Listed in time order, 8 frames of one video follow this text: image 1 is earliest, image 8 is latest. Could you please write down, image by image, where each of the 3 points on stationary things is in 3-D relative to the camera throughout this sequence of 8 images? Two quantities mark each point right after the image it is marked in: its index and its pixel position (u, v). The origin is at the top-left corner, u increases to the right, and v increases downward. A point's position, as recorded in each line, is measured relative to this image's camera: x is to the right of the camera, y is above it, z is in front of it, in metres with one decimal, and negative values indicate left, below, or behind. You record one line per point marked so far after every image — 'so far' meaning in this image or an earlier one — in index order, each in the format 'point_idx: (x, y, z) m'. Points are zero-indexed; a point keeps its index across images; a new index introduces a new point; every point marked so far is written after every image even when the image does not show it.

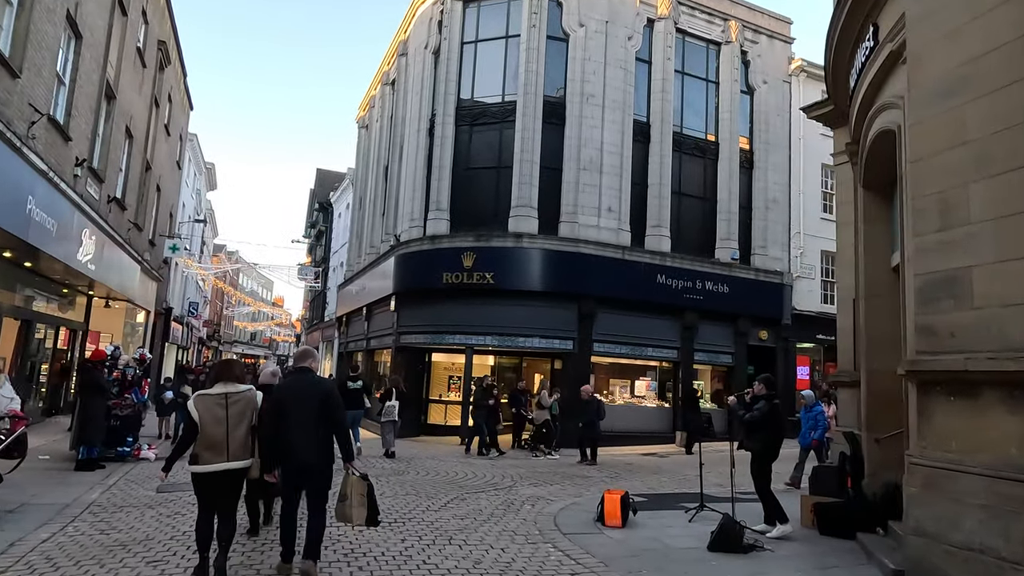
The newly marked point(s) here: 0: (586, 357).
0: (+2.0, -1.8, +17.2) m
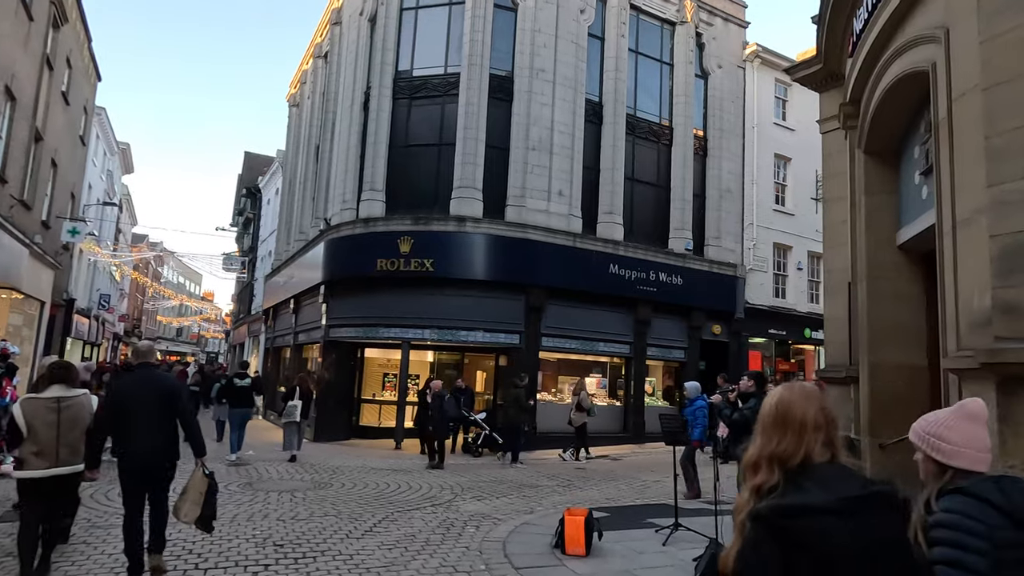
0: (+0.5, -1.5, +15.8) m
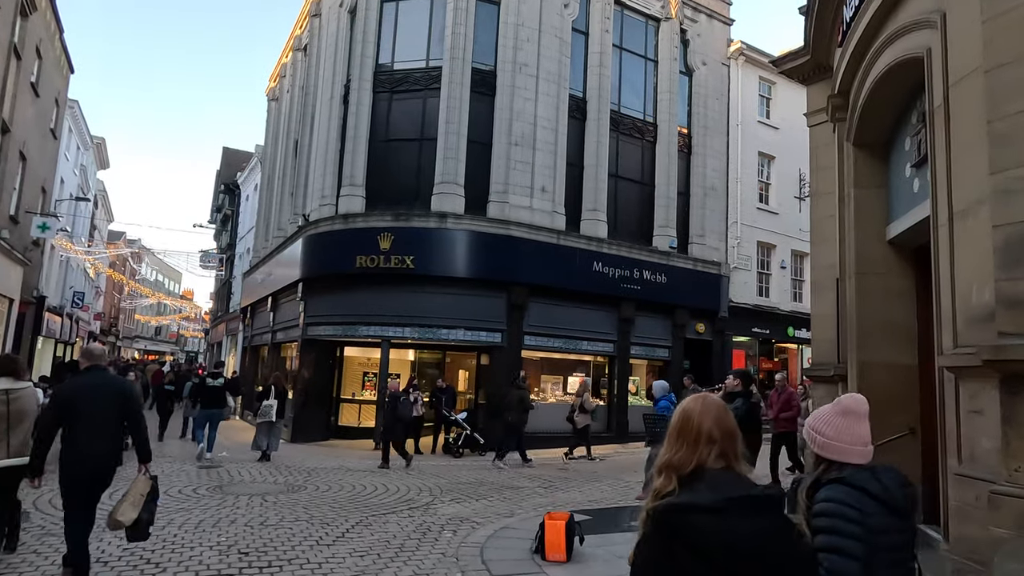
0: (+0.1, -1.5, +15.6) m
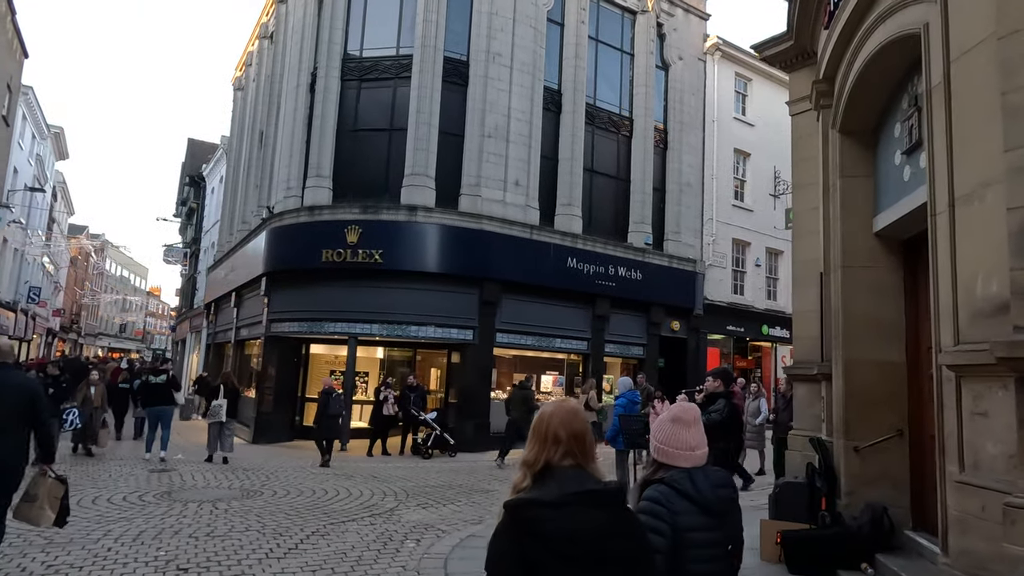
0: (-0.5, -1.4, +15.2) m
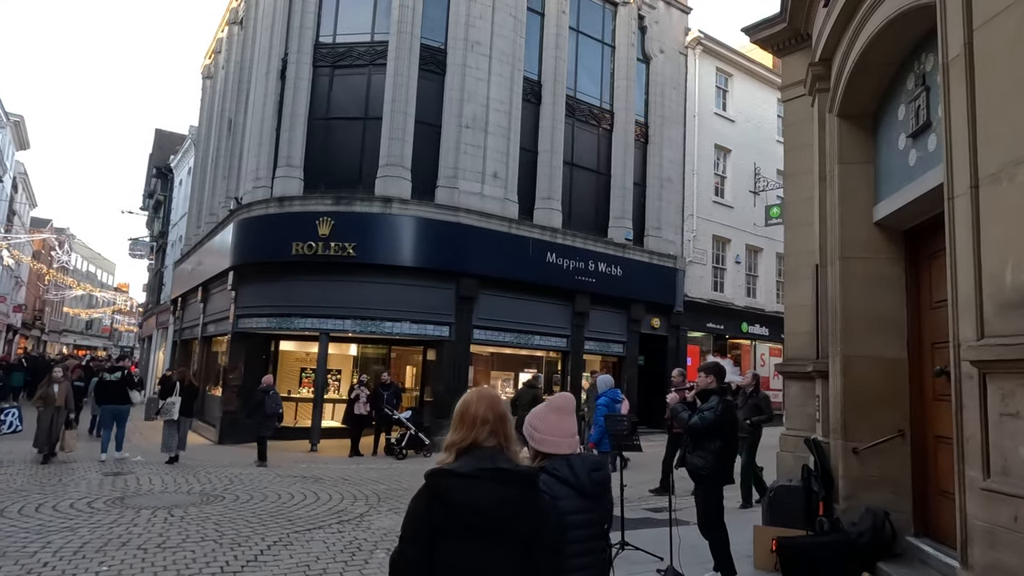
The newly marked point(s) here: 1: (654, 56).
0: (-1.0, -1.3, +14.7) m
1: (+4.1, +6.7, +19.0) m
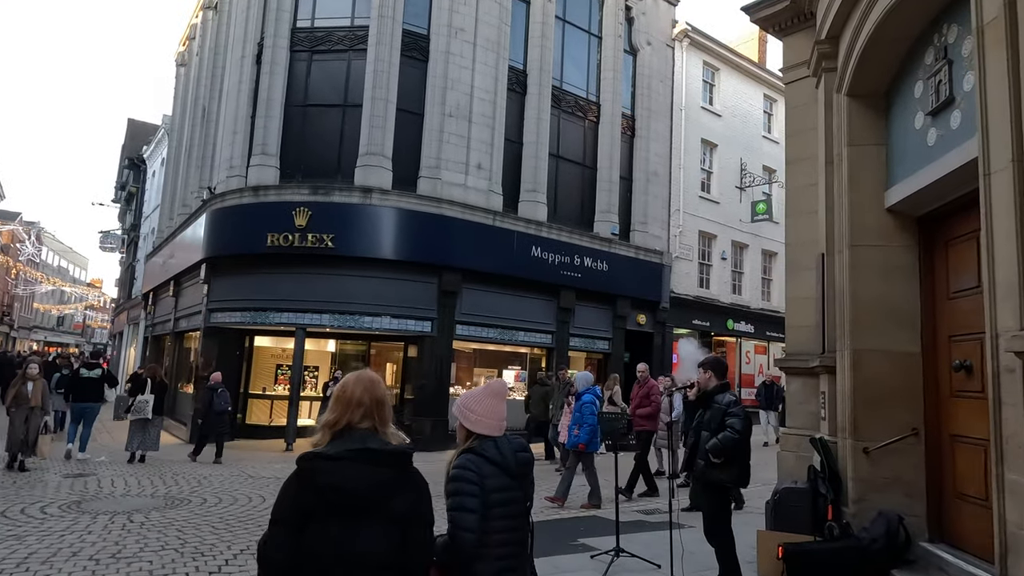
0: (-1.4, -1.2, +14.3) m
1: (+3.7, +6.8, +18.7) m
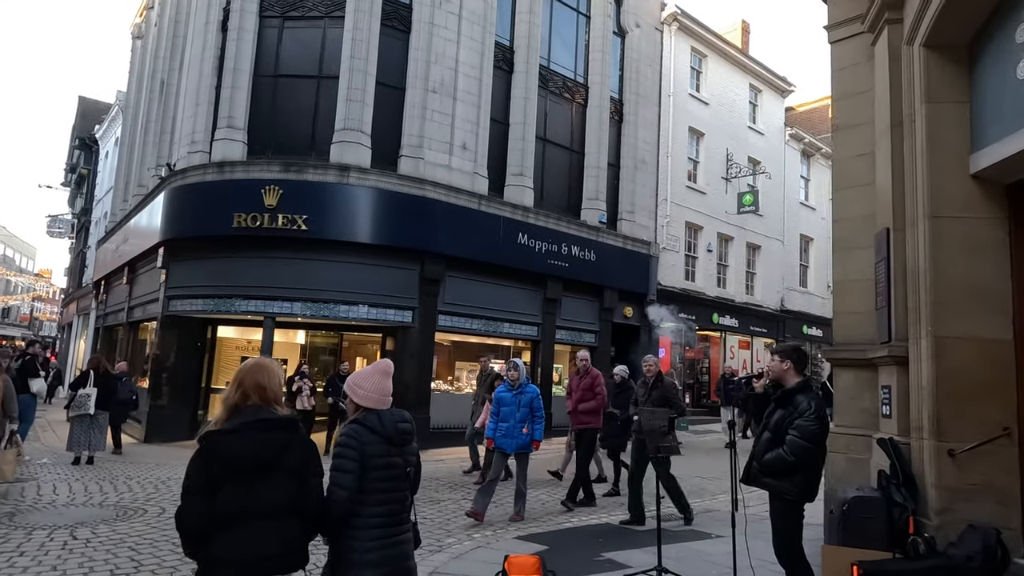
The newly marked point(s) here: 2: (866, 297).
0: (-1.7, -0.9, +13.3) m
1: (+3.2, +7.0, +18.0) m
2: (+3.0, -0.1, +5.6) m
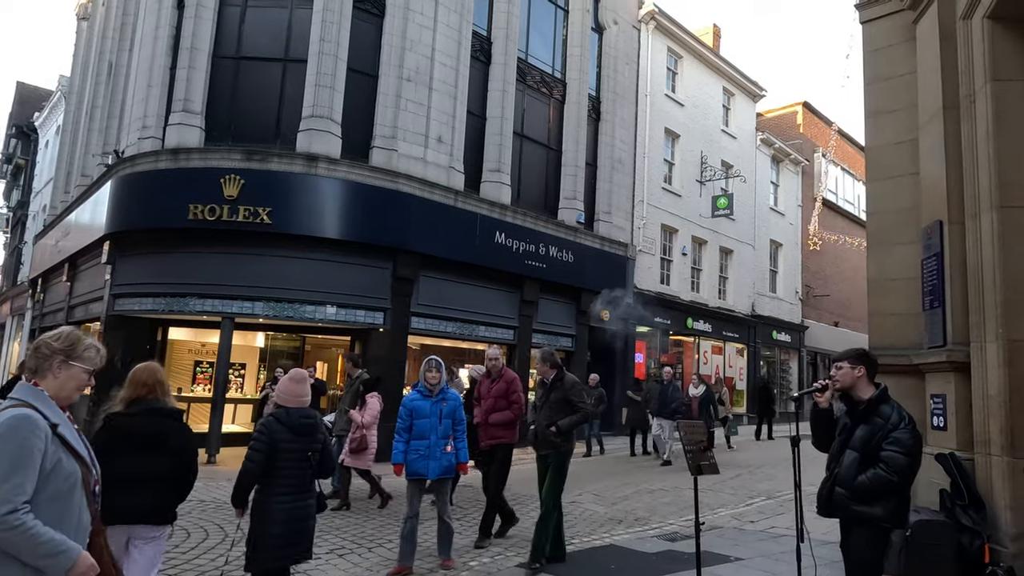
0: (-2.1, -0.9, +12.5) m
1: (+2.6, +7.0, +17.5) m
2: (+3.1, -0.1, +5.1) m
